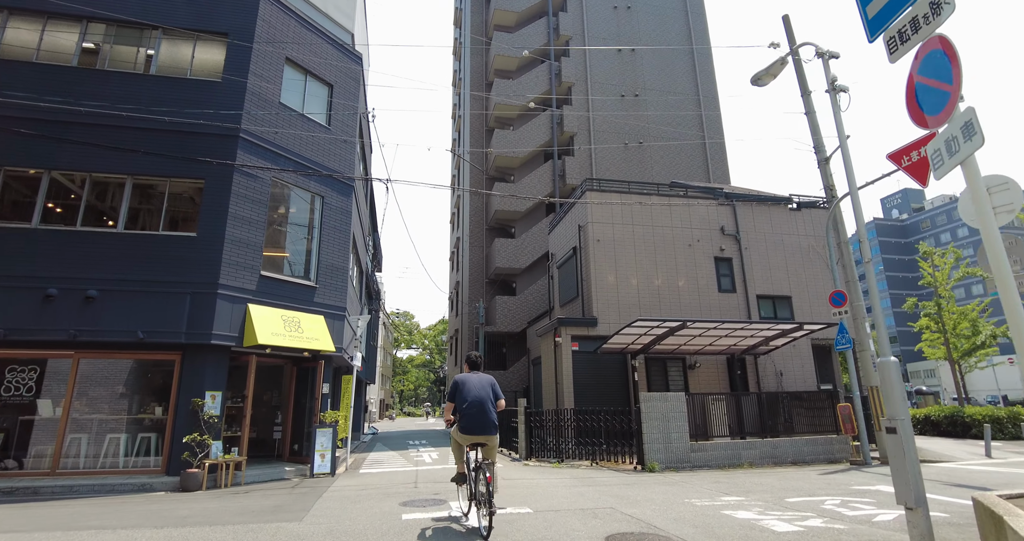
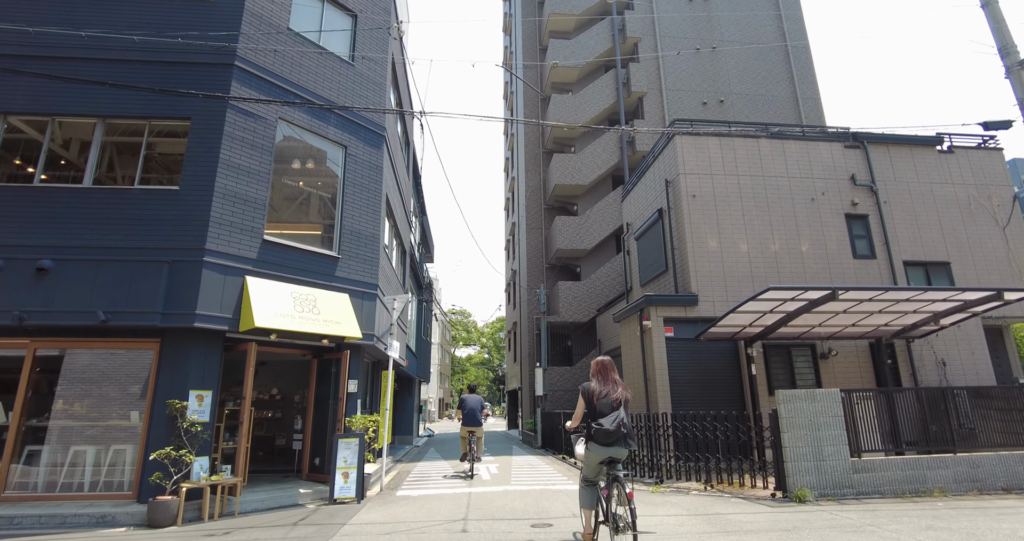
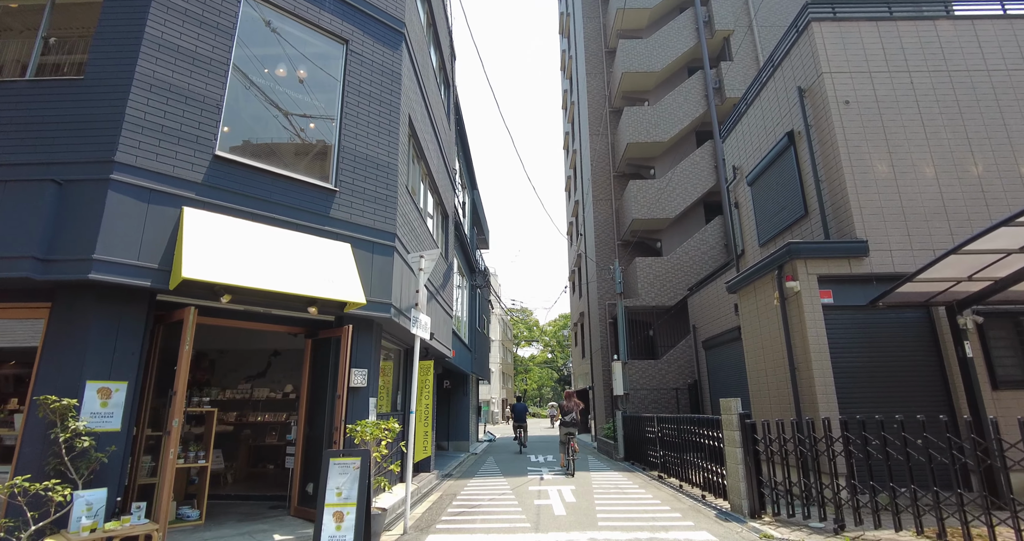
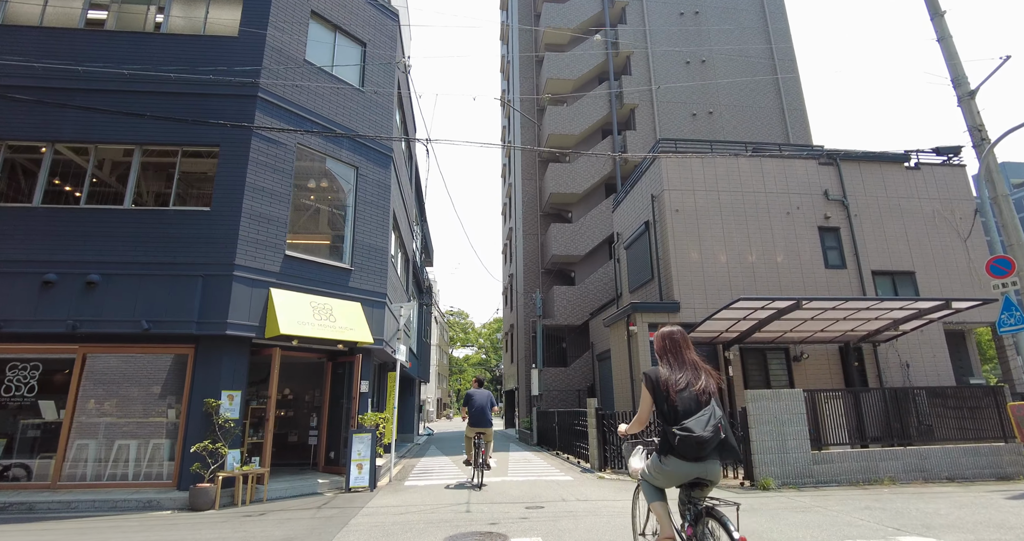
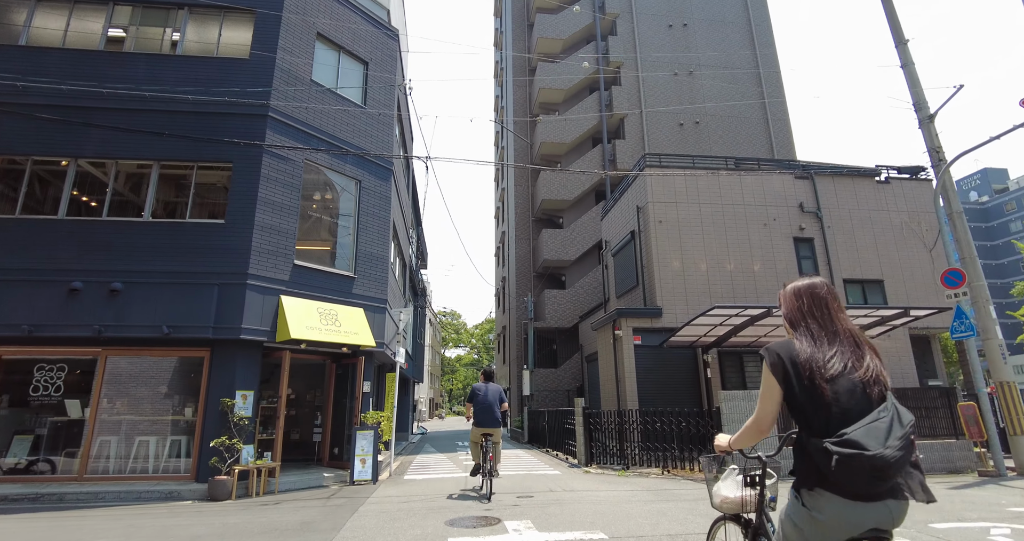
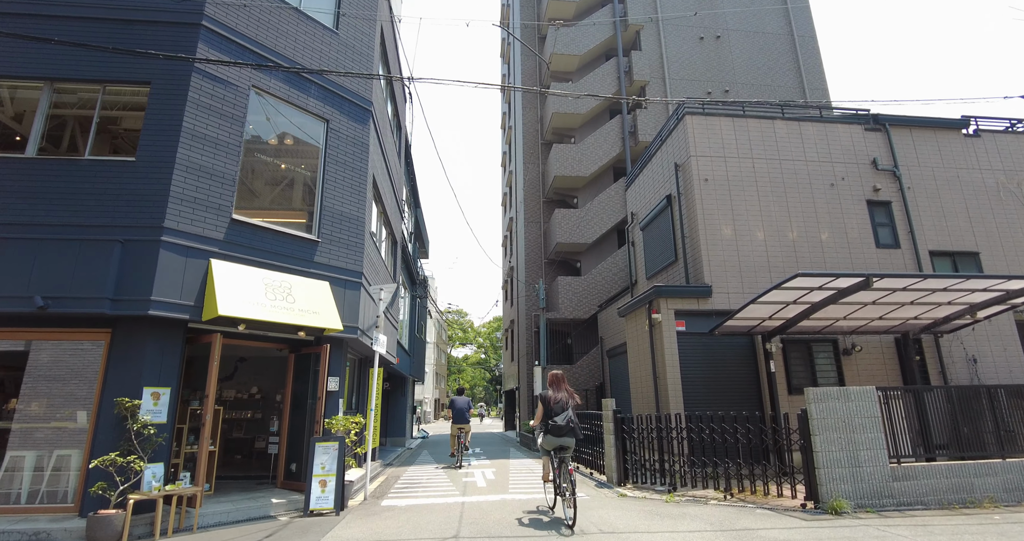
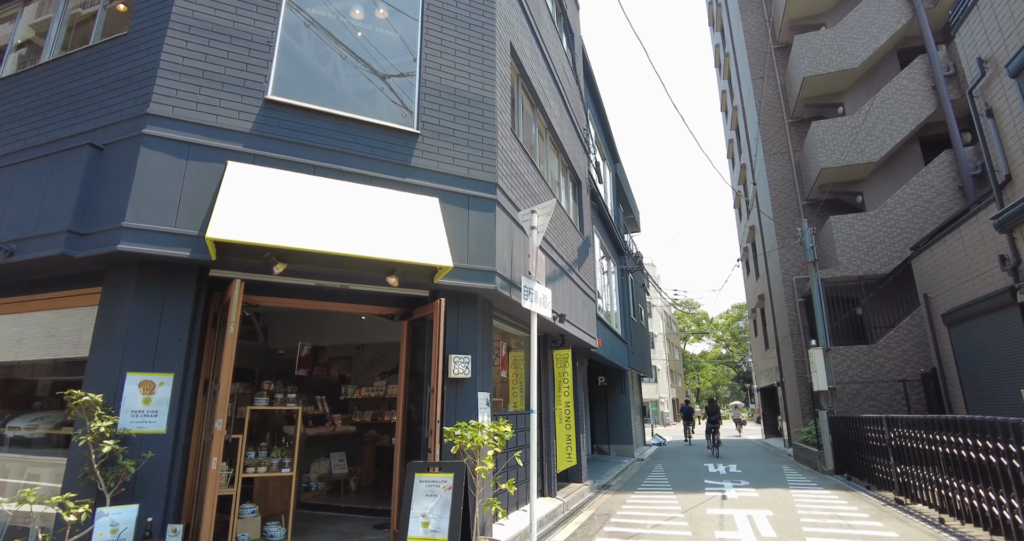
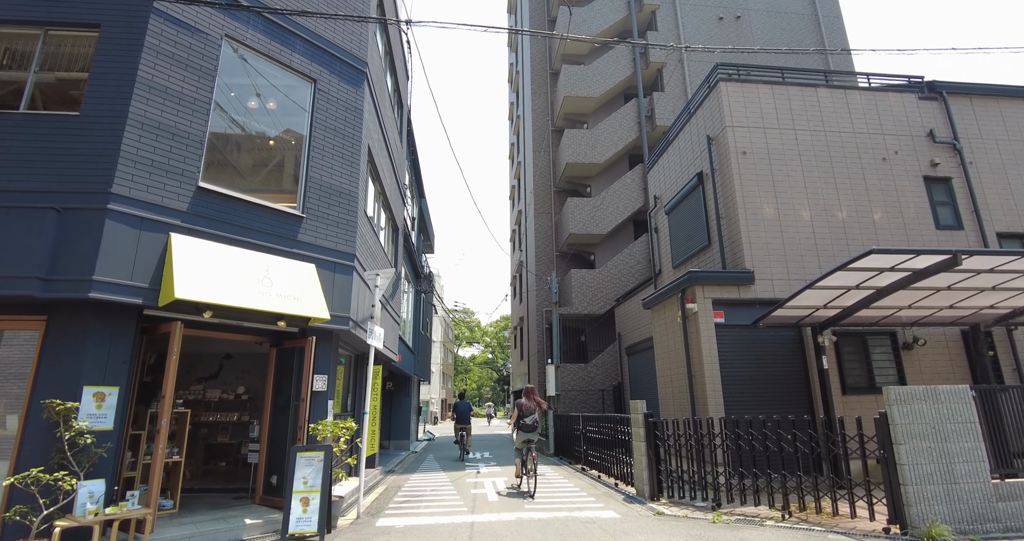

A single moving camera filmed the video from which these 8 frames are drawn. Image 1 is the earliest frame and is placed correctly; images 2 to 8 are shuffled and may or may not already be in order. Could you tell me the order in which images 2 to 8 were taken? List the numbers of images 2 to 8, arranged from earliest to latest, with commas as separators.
5, 4, 2, 6, 8, 3, 7
